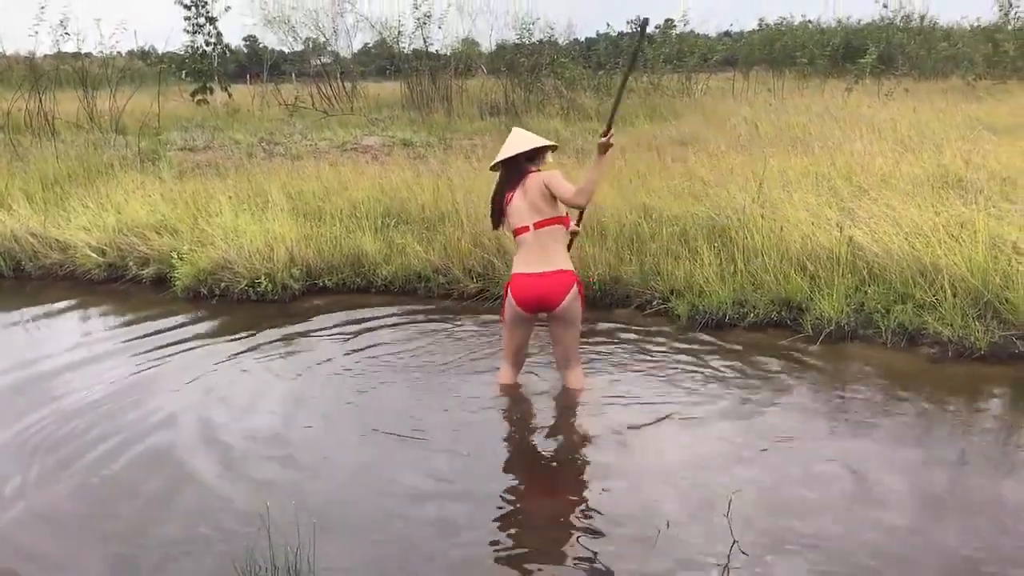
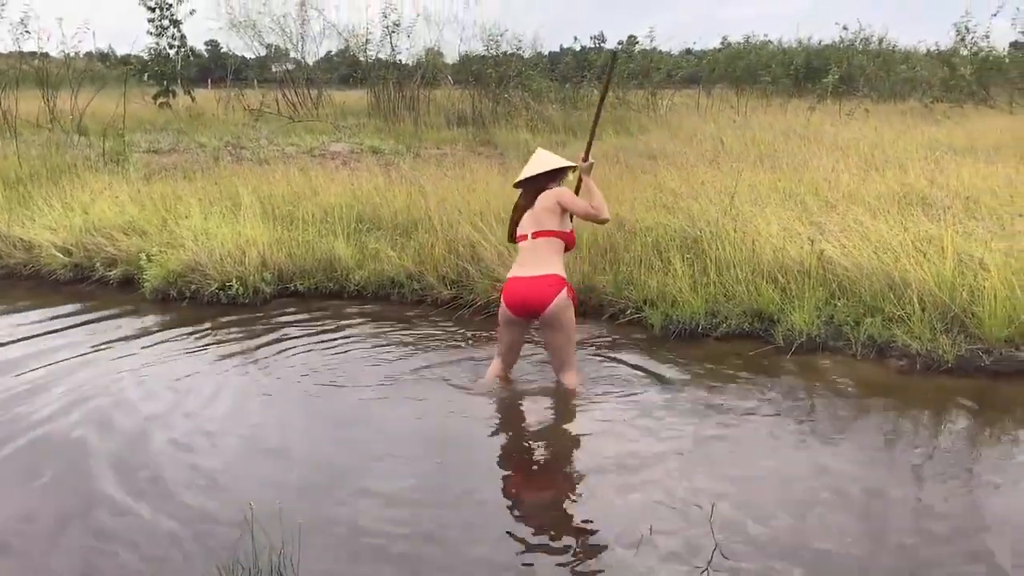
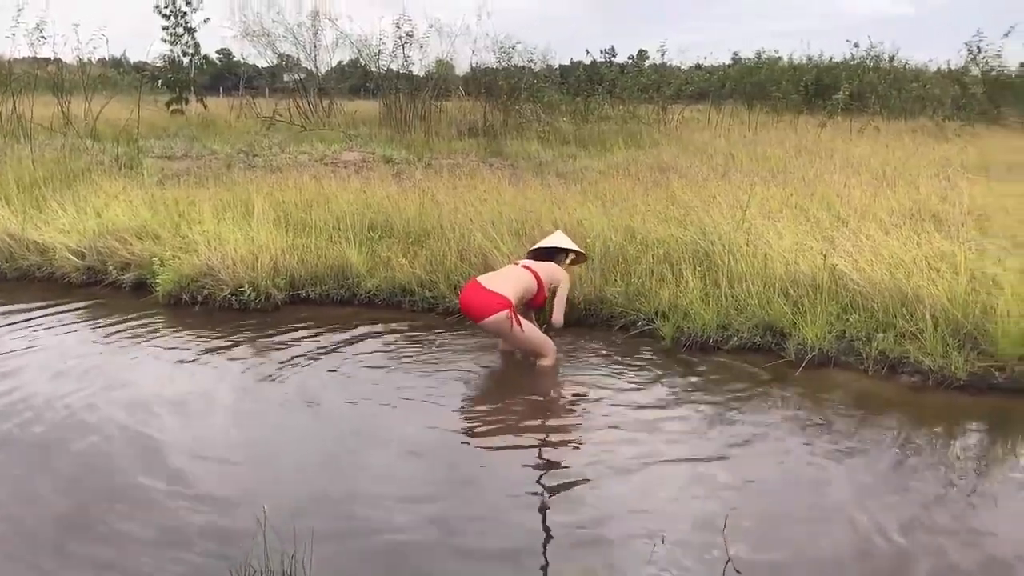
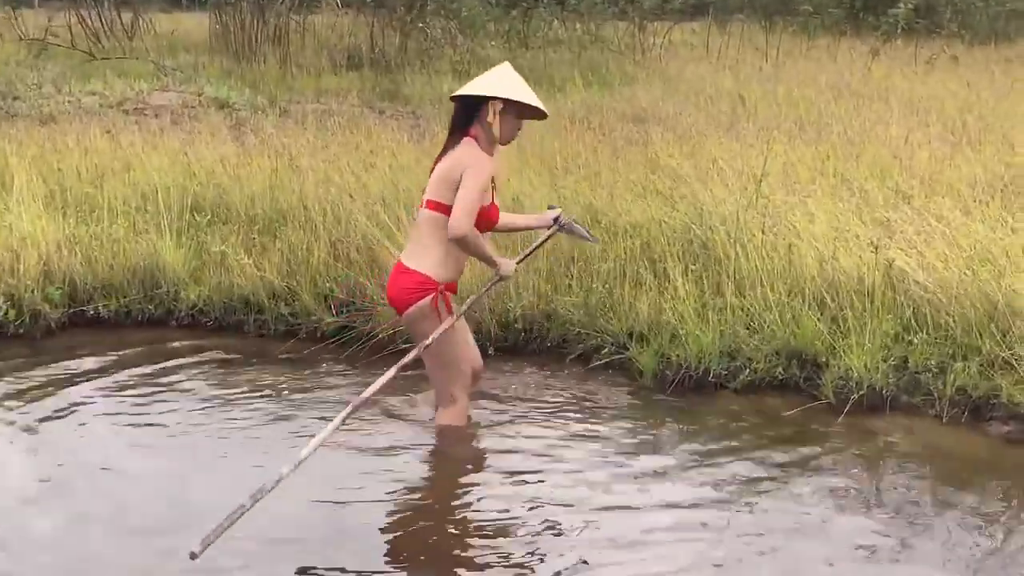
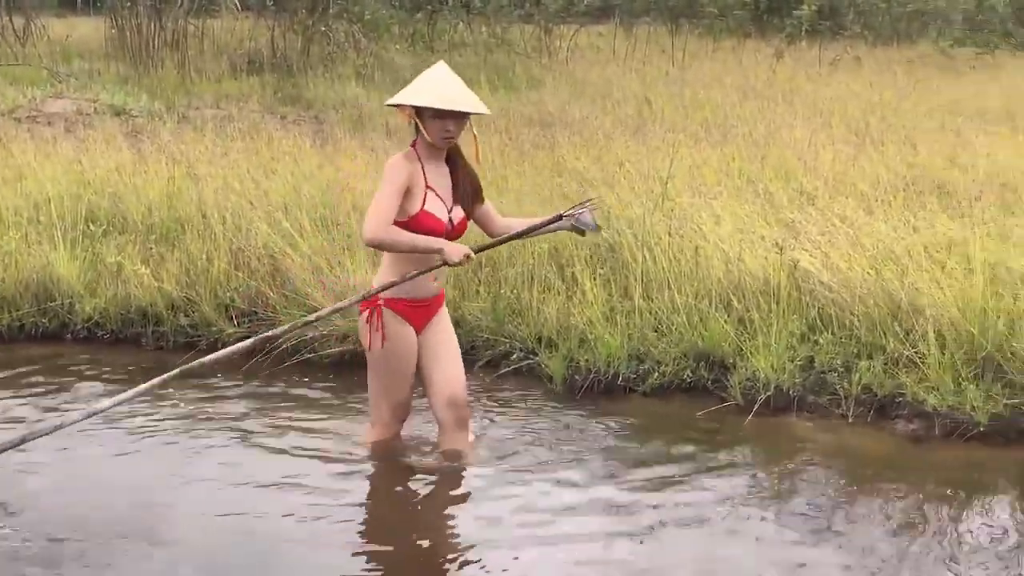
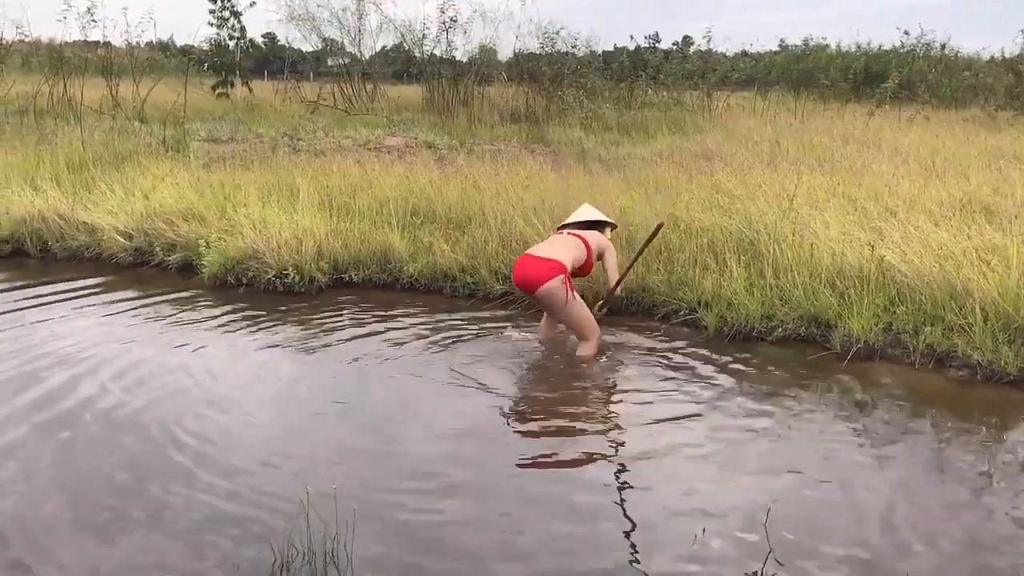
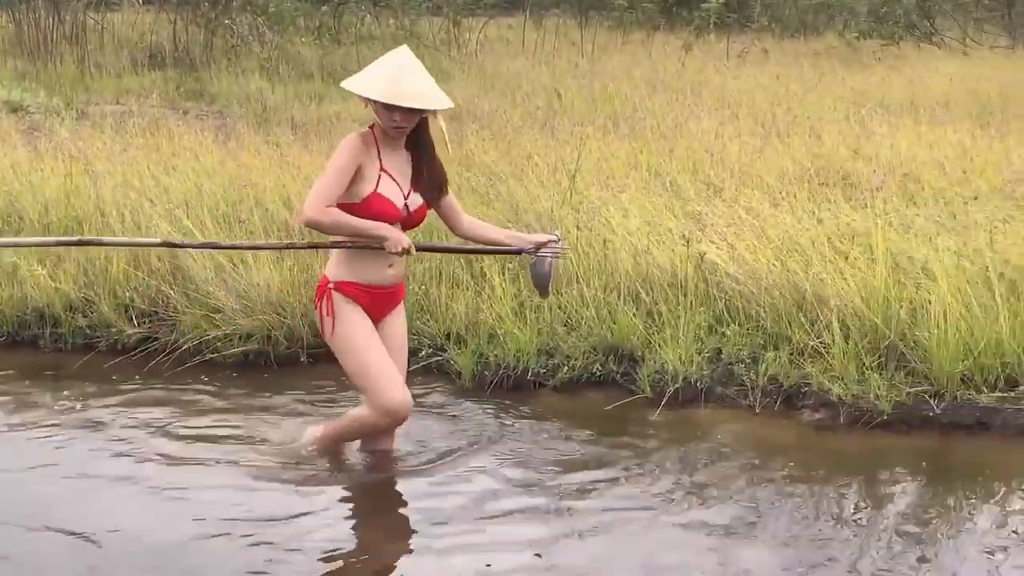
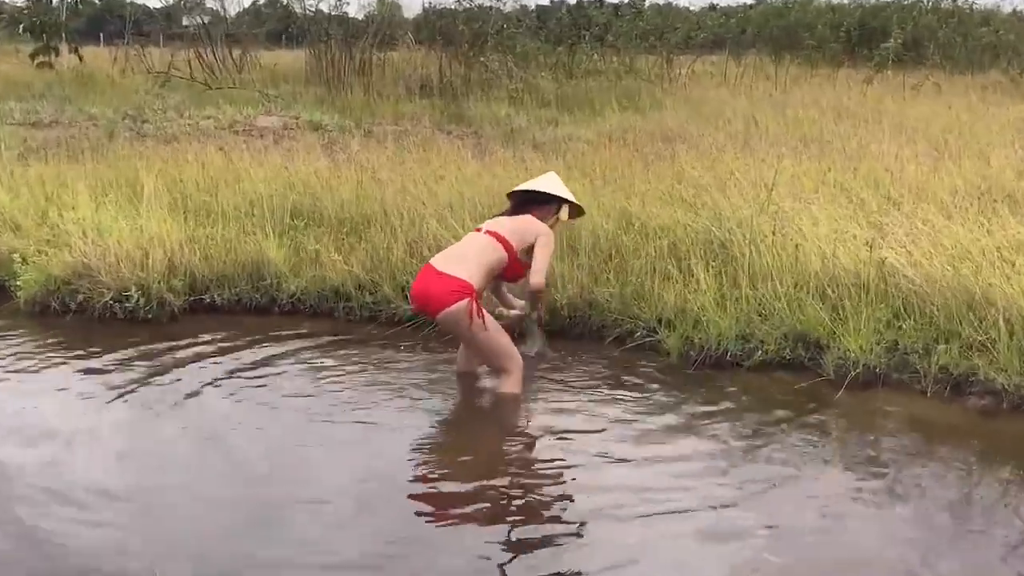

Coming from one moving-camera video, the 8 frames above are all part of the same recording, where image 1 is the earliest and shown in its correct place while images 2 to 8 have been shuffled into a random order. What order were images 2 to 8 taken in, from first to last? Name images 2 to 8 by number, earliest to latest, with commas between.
2, 6, 3, 8, 4, 5, 7
